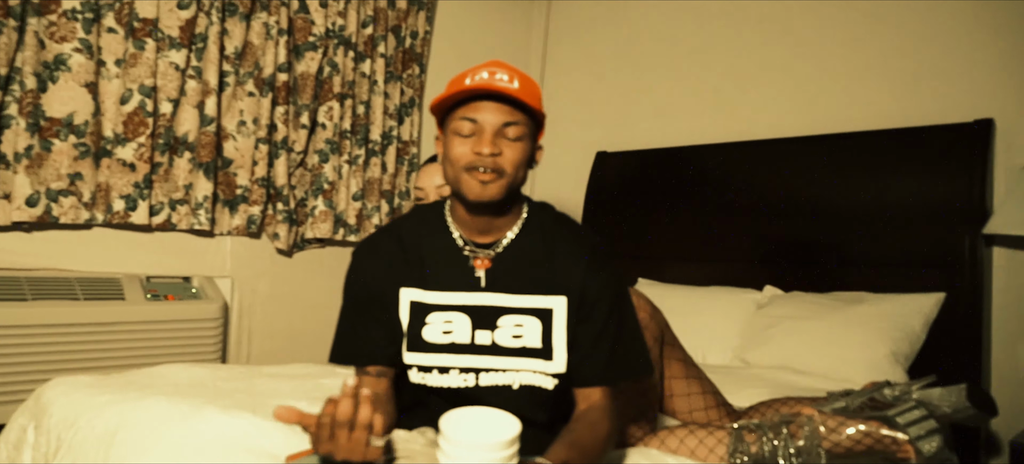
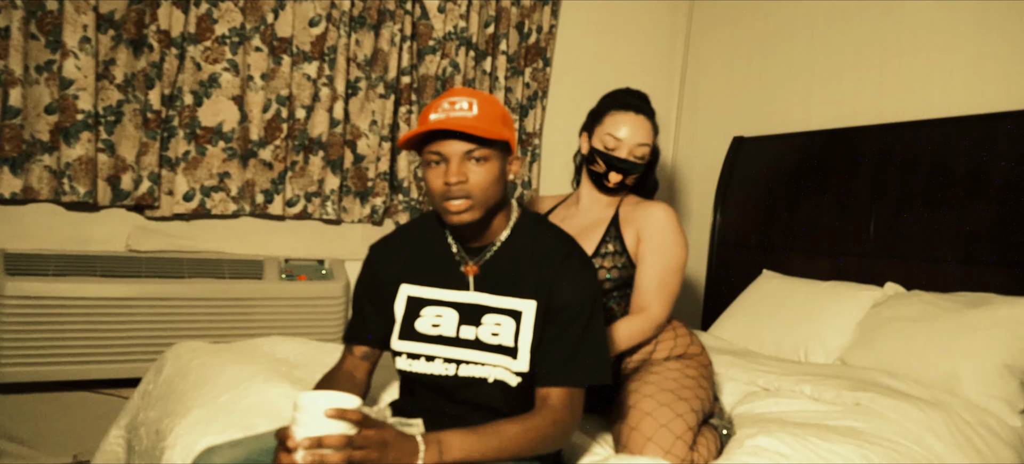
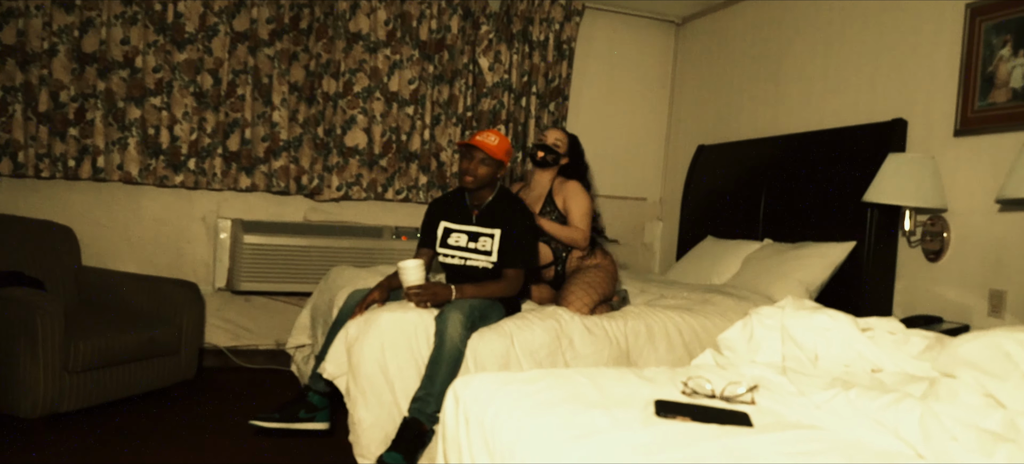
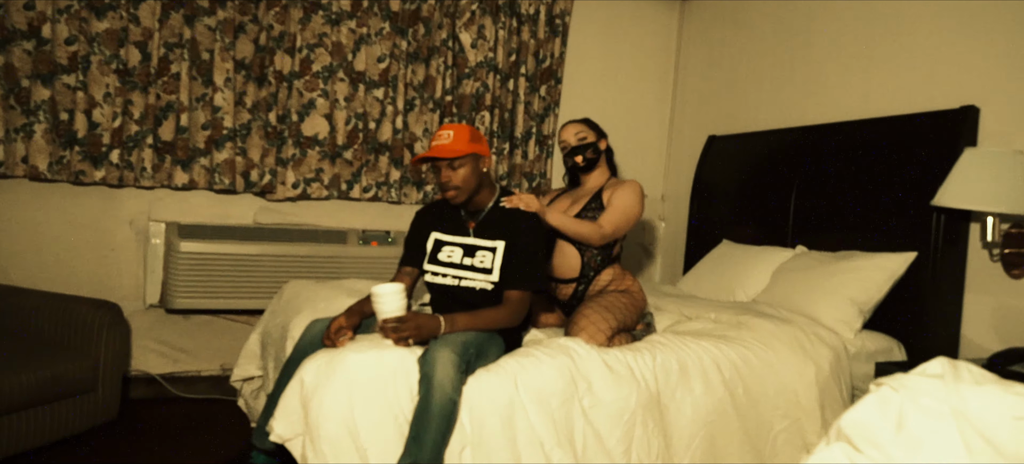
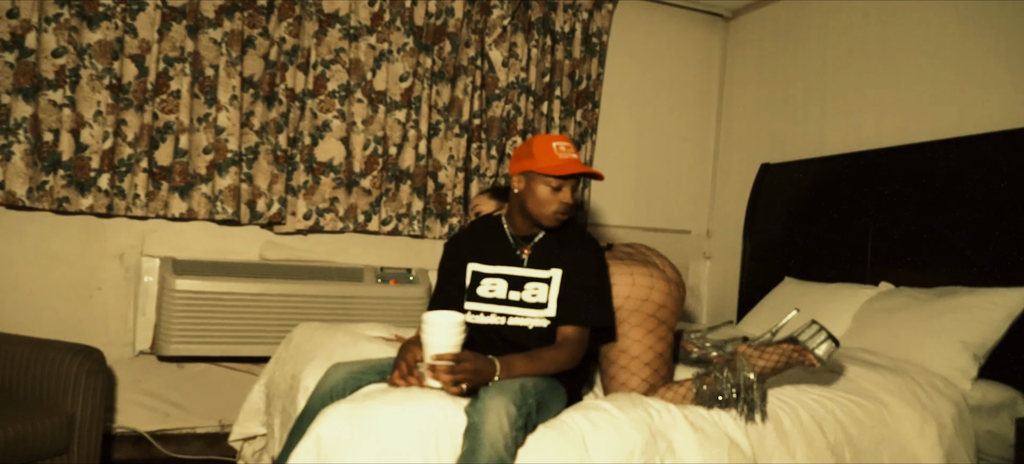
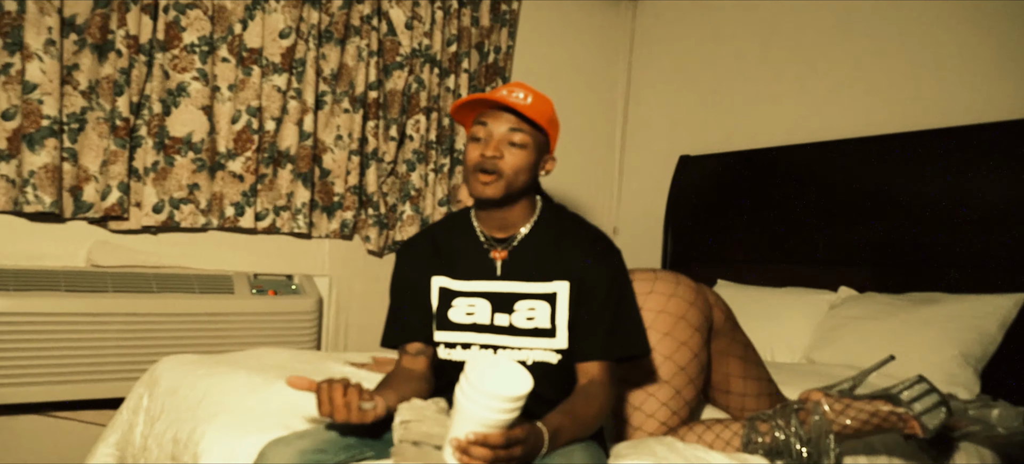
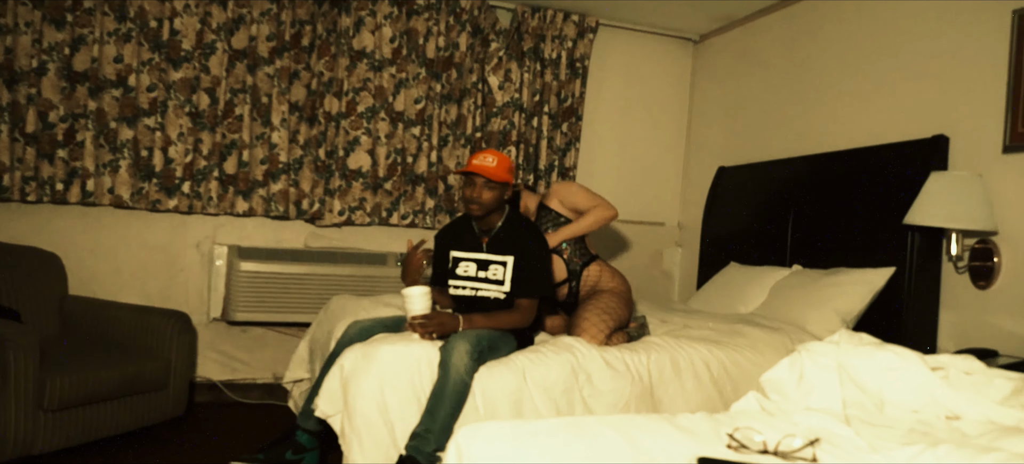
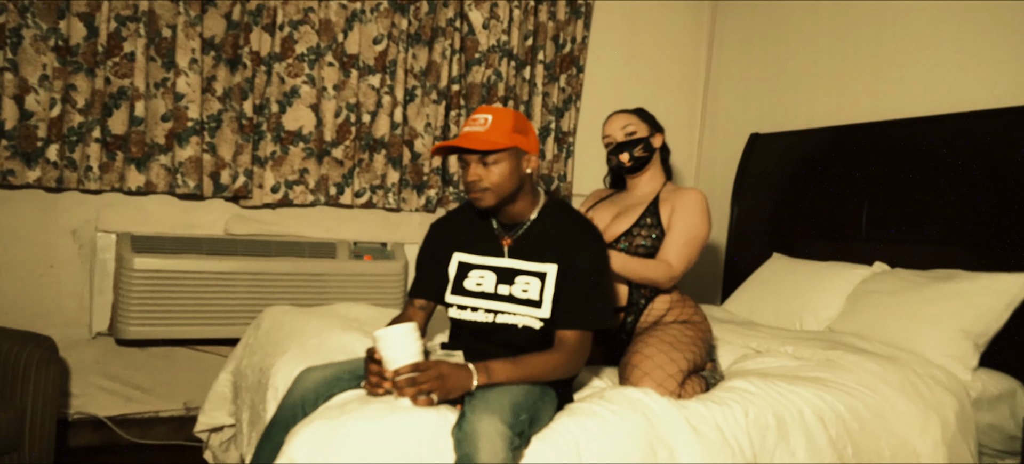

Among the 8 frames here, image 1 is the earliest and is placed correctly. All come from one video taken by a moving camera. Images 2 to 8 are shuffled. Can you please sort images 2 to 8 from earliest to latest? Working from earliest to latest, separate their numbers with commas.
6, 5, 7, 3, 4, 8, 2
